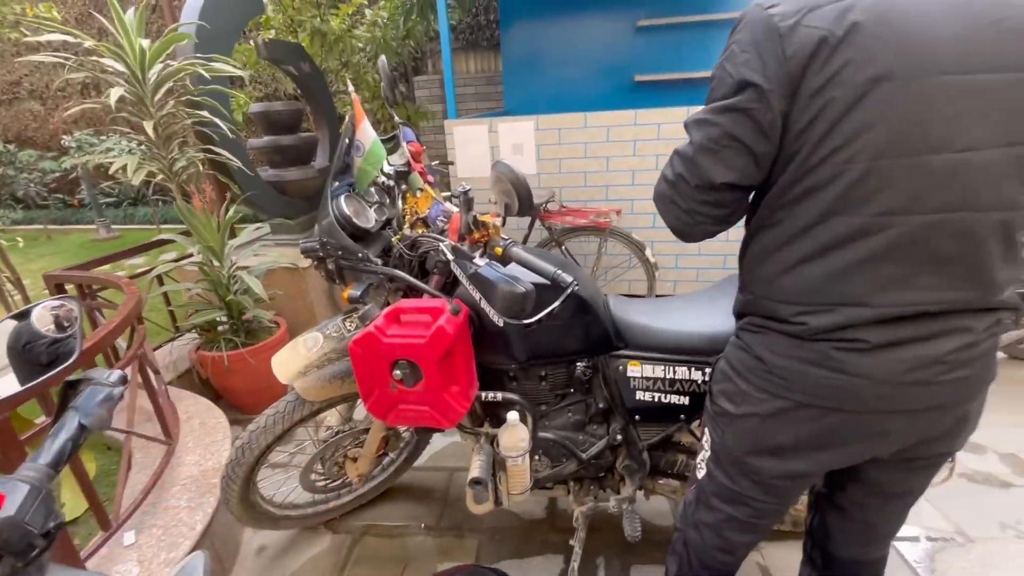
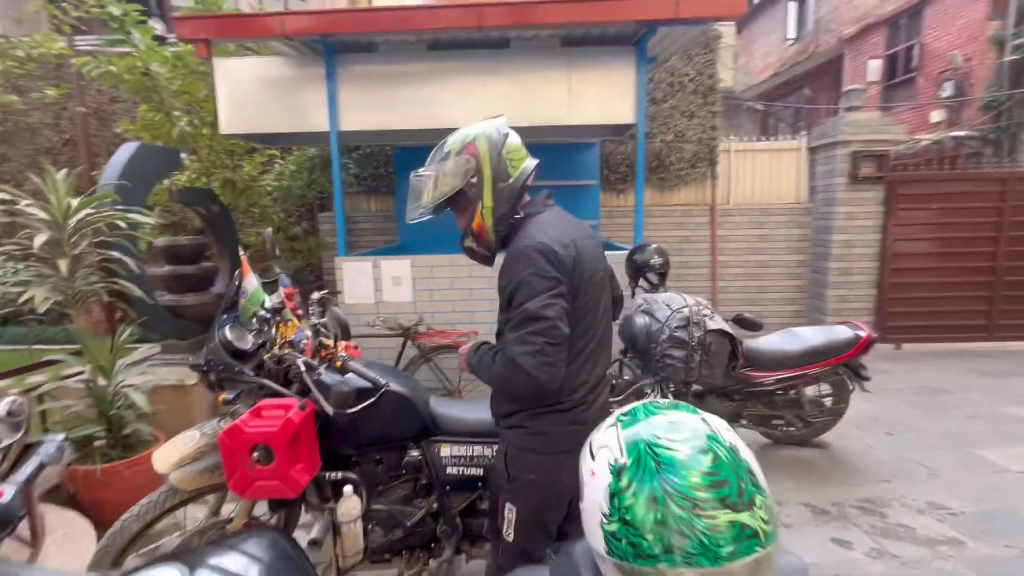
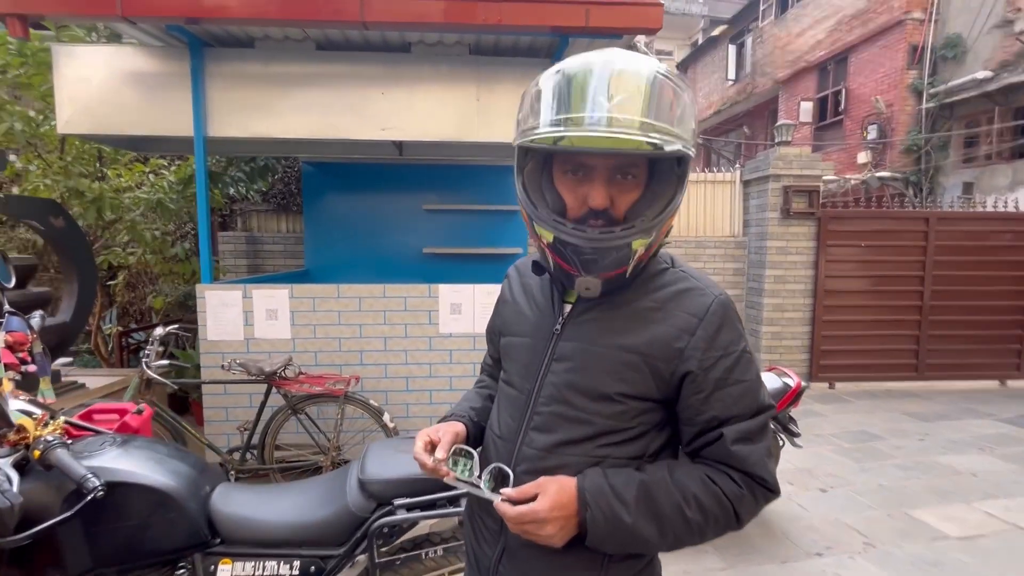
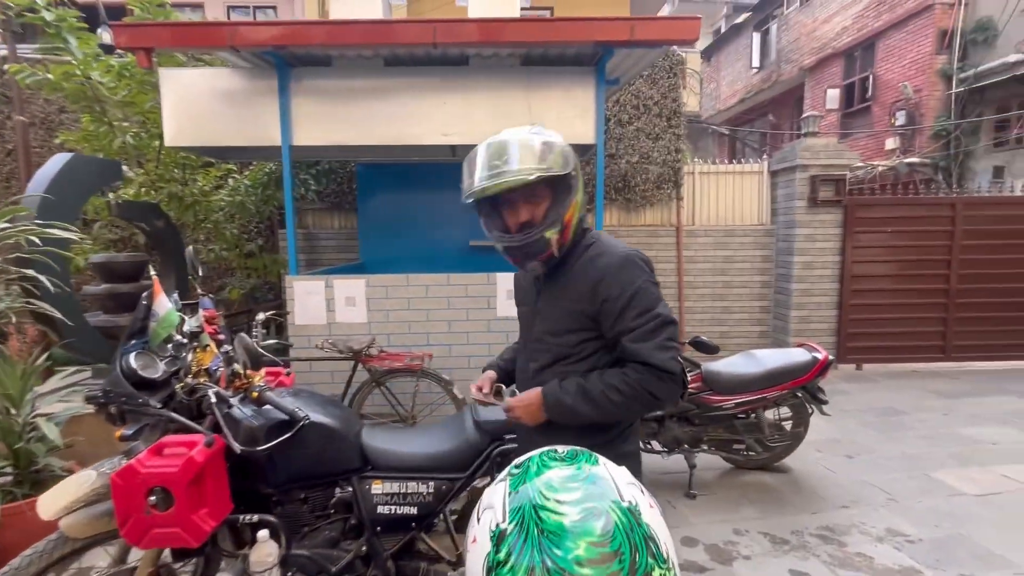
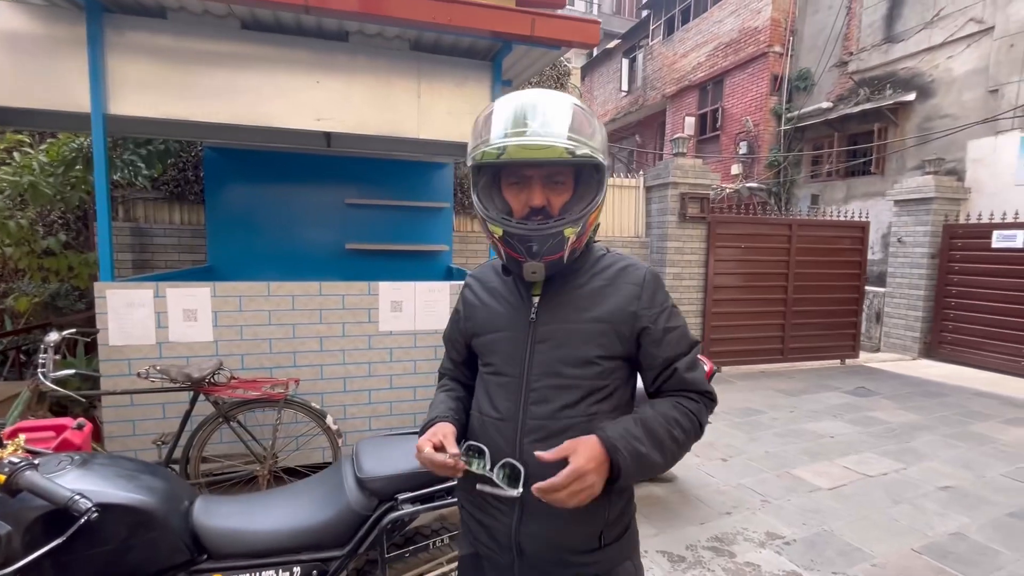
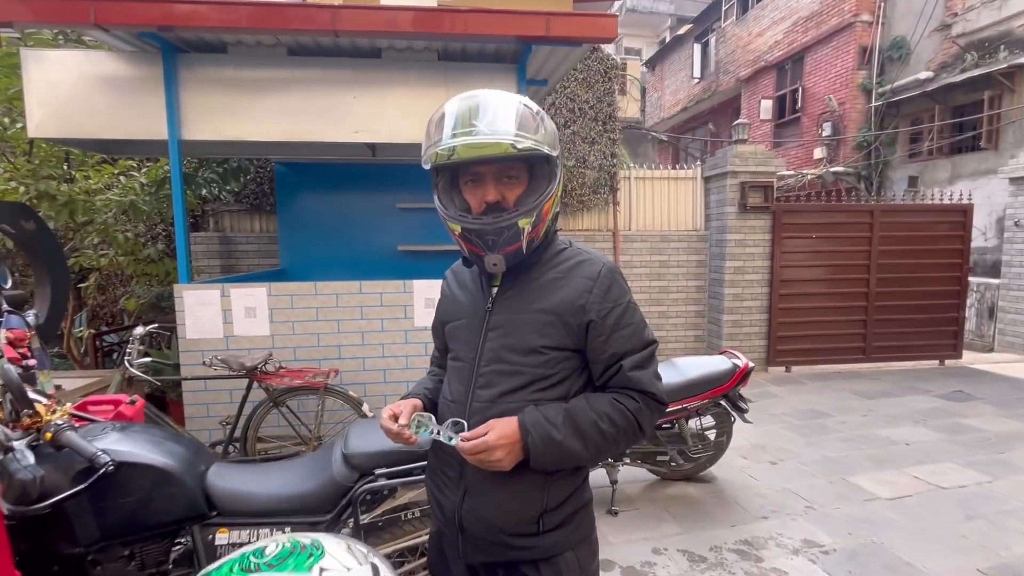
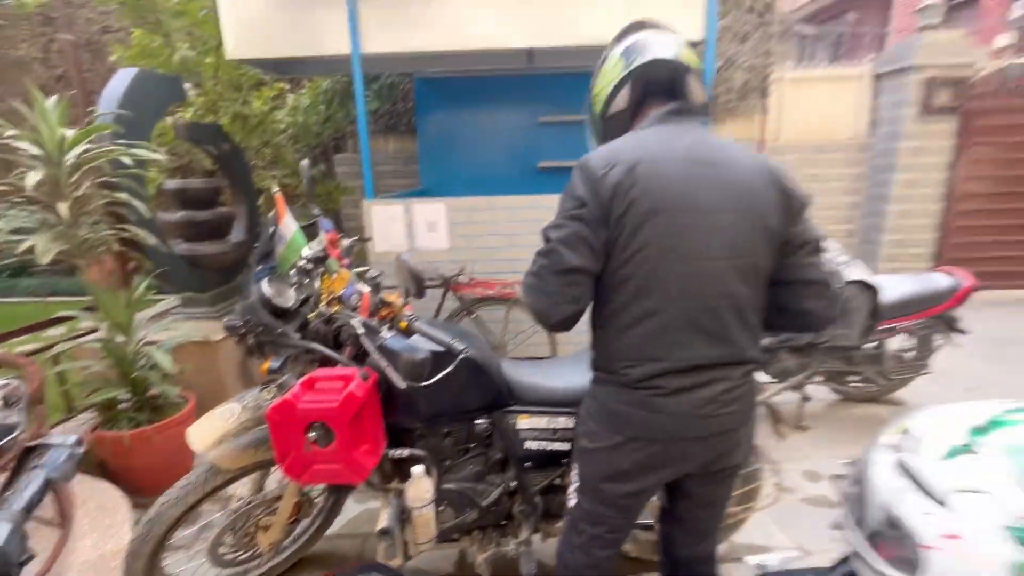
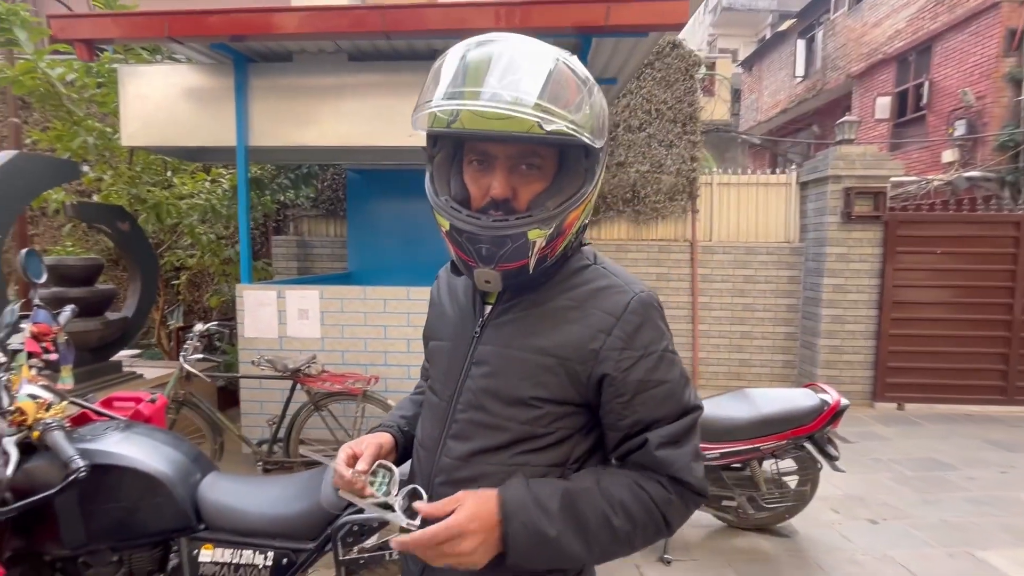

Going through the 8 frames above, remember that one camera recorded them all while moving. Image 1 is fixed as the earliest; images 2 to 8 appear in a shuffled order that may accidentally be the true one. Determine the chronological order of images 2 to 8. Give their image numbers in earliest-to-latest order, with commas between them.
7, 2, 4, 5, 6, 3, 8
